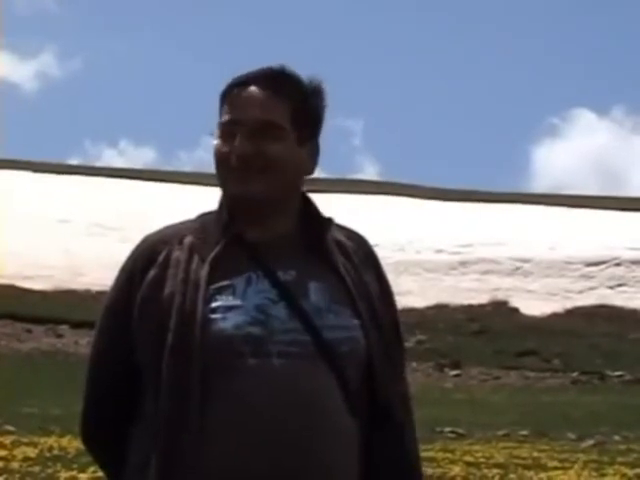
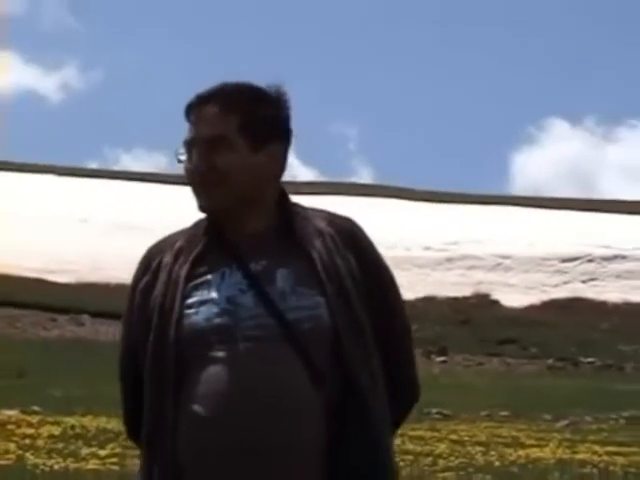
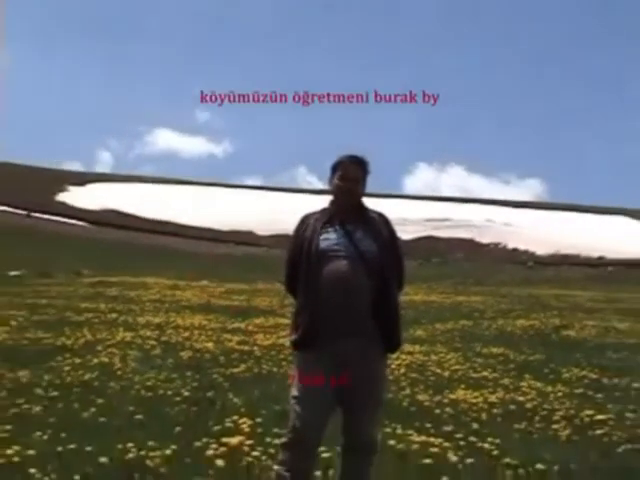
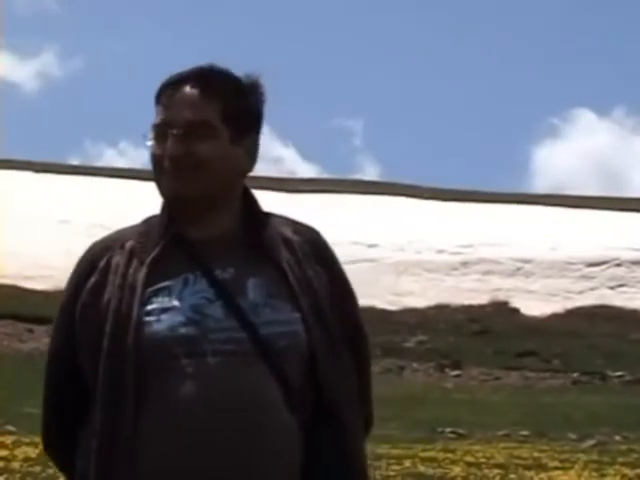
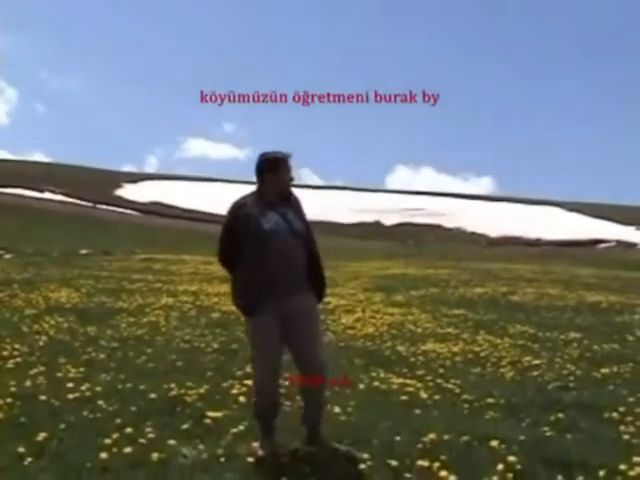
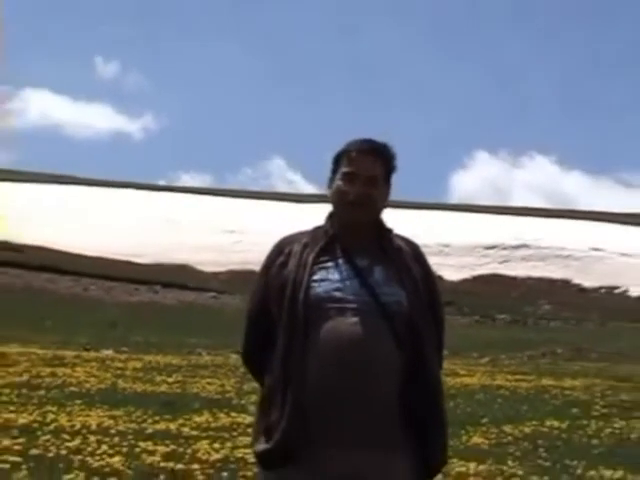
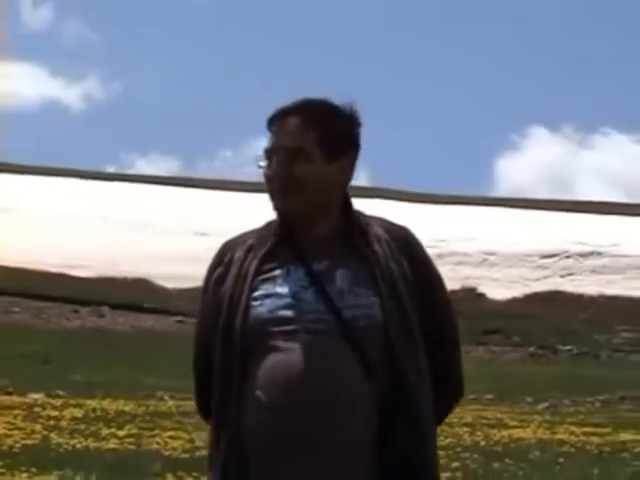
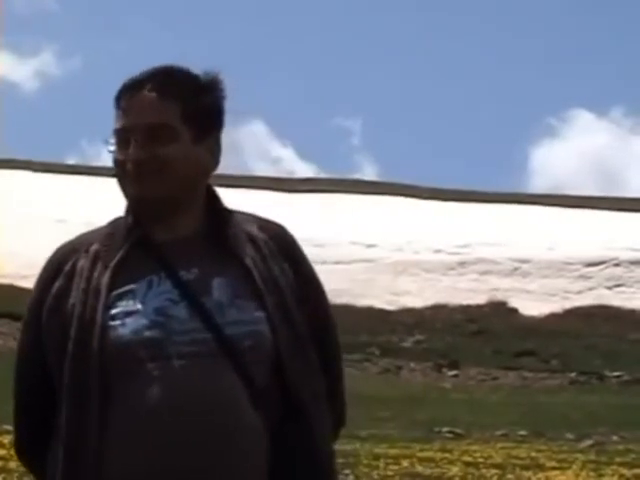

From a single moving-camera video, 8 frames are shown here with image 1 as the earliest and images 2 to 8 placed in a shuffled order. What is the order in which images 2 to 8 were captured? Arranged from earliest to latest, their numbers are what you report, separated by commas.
4, 8, 2, 7, 6, 3, 5
